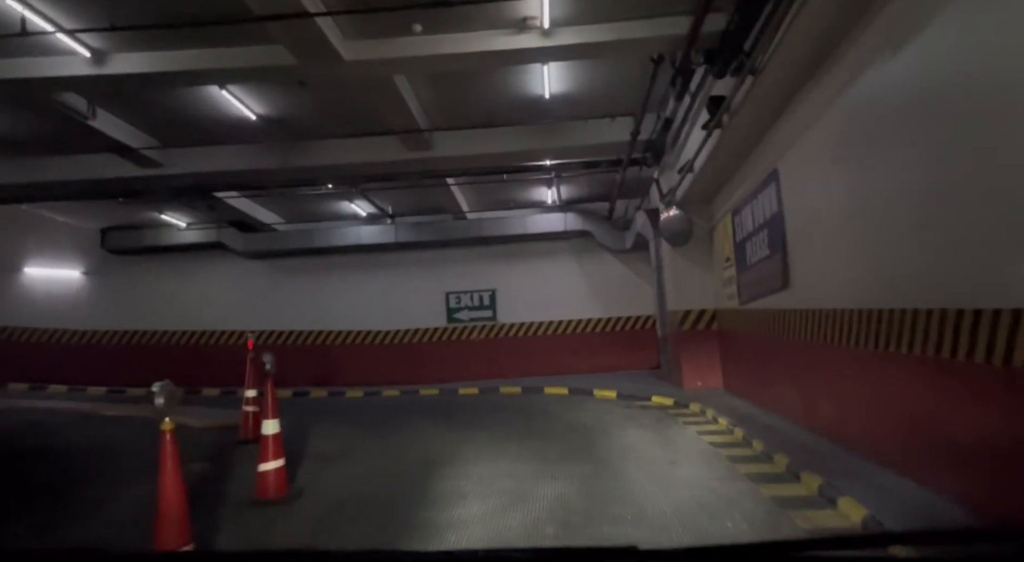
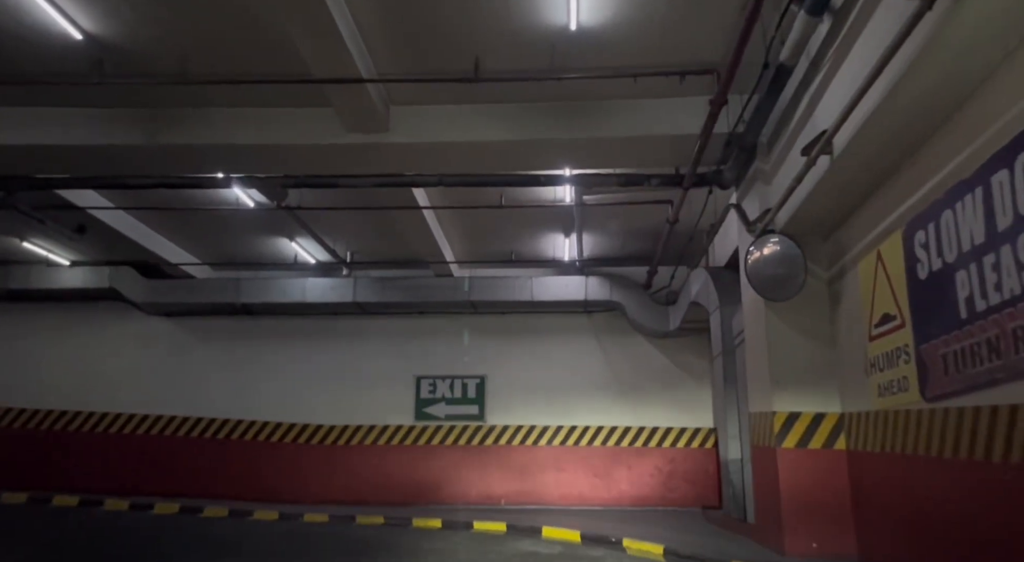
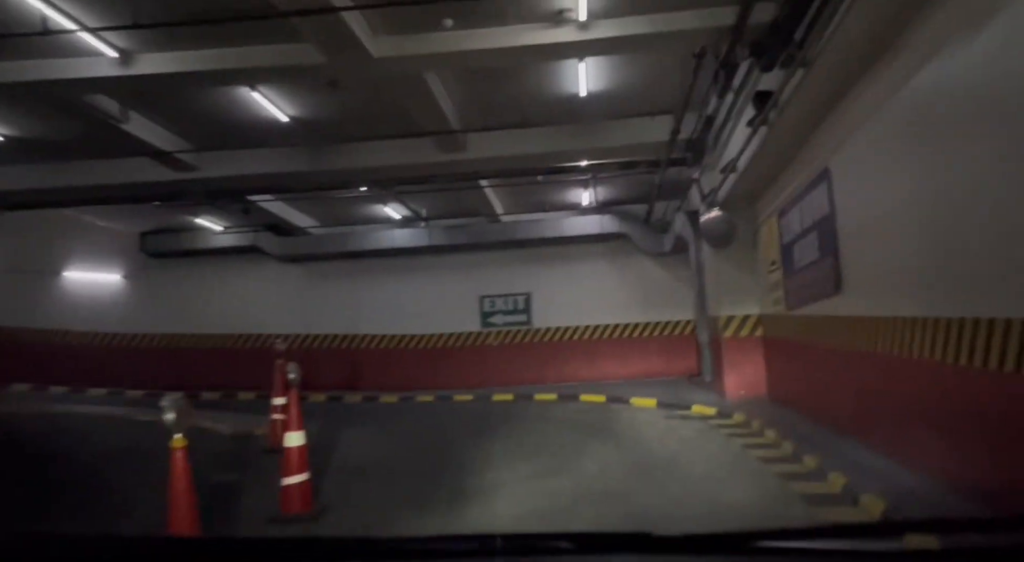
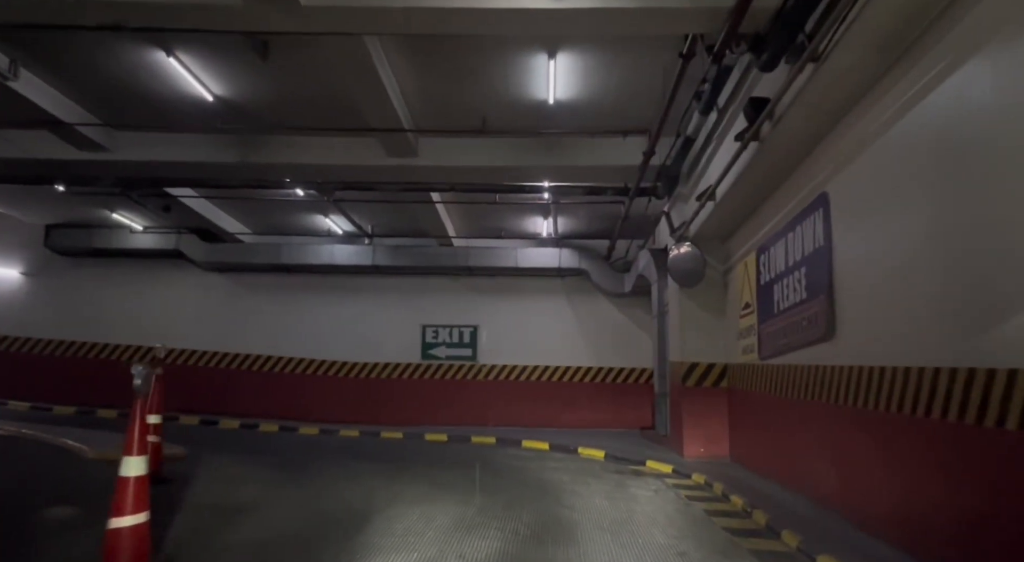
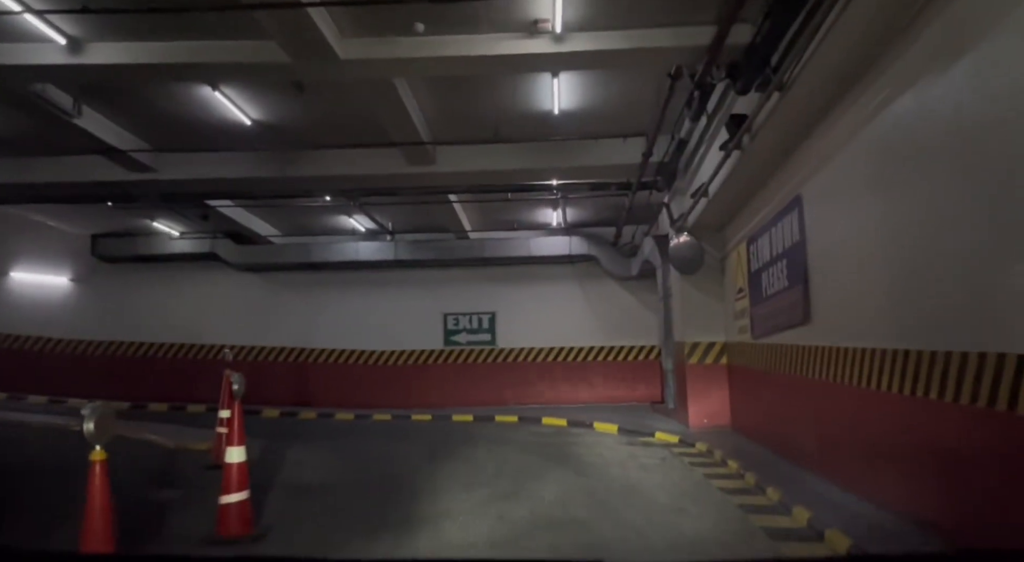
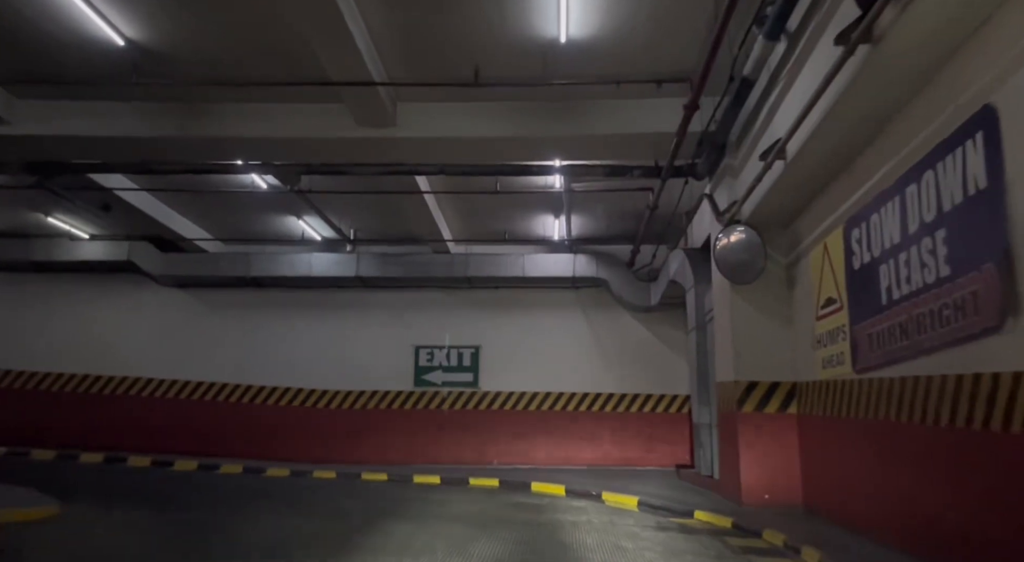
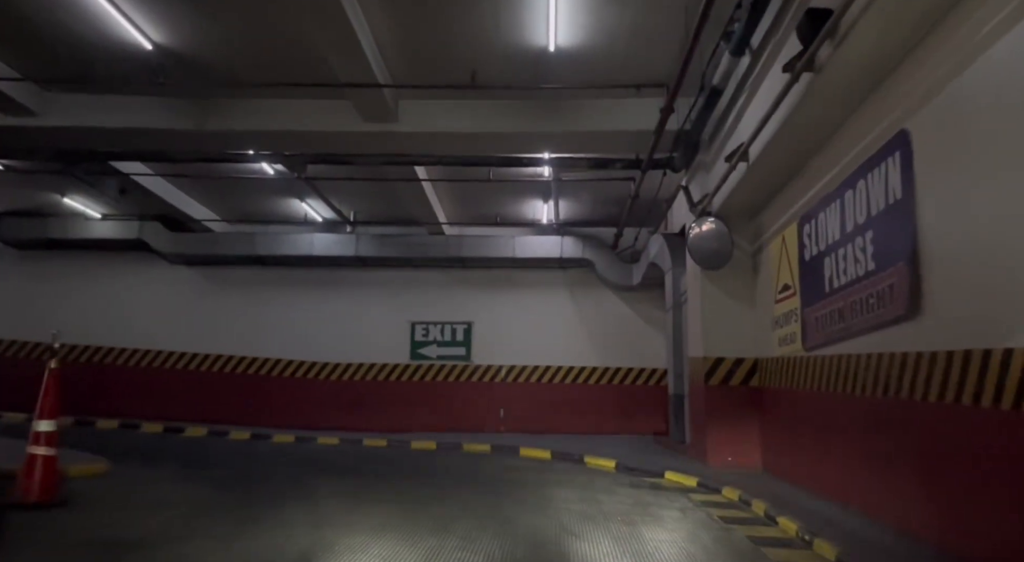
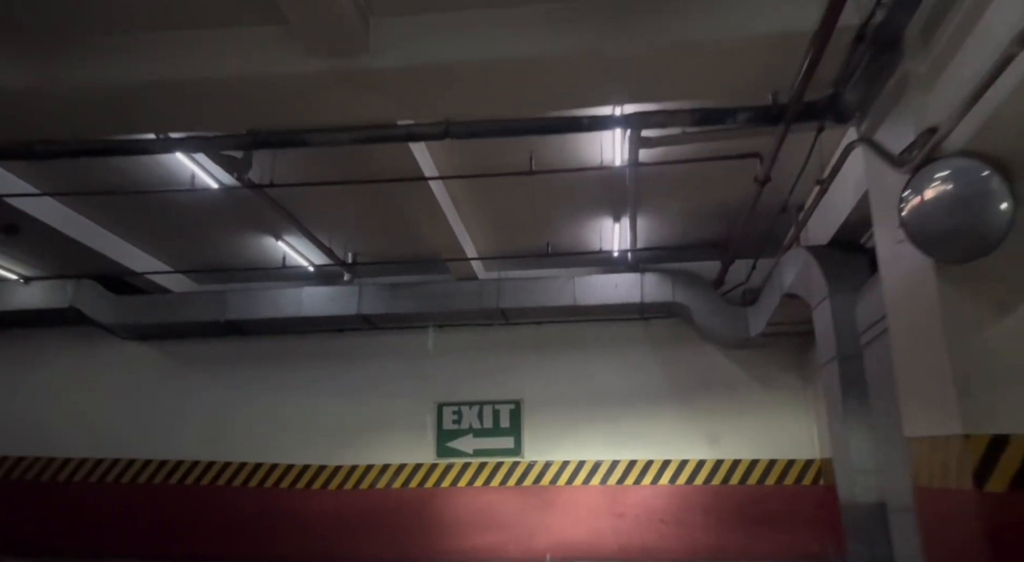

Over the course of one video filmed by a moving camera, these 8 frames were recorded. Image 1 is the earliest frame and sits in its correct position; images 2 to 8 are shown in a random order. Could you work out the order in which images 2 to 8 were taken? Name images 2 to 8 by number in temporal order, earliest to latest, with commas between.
3, 5, 4, 7, 6, 2, 8
